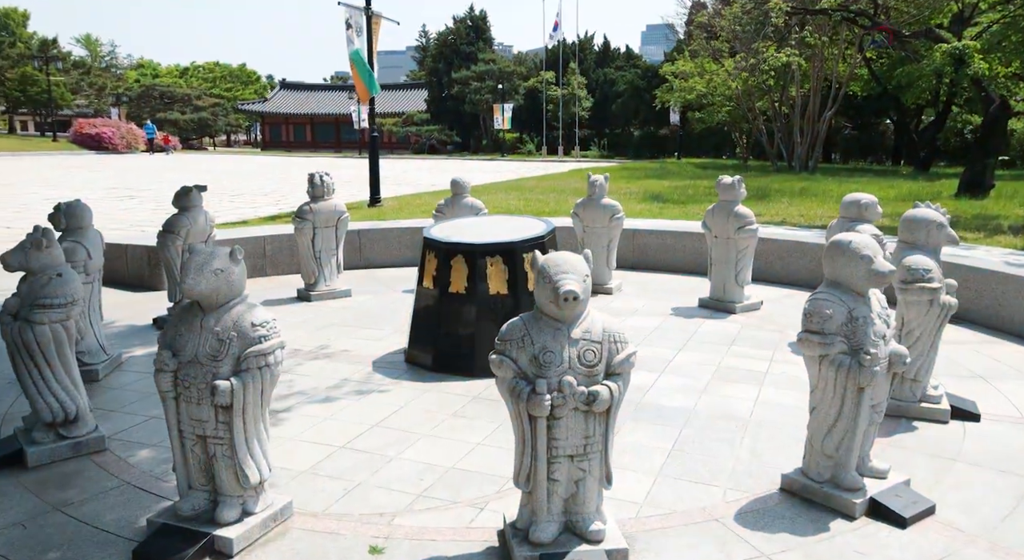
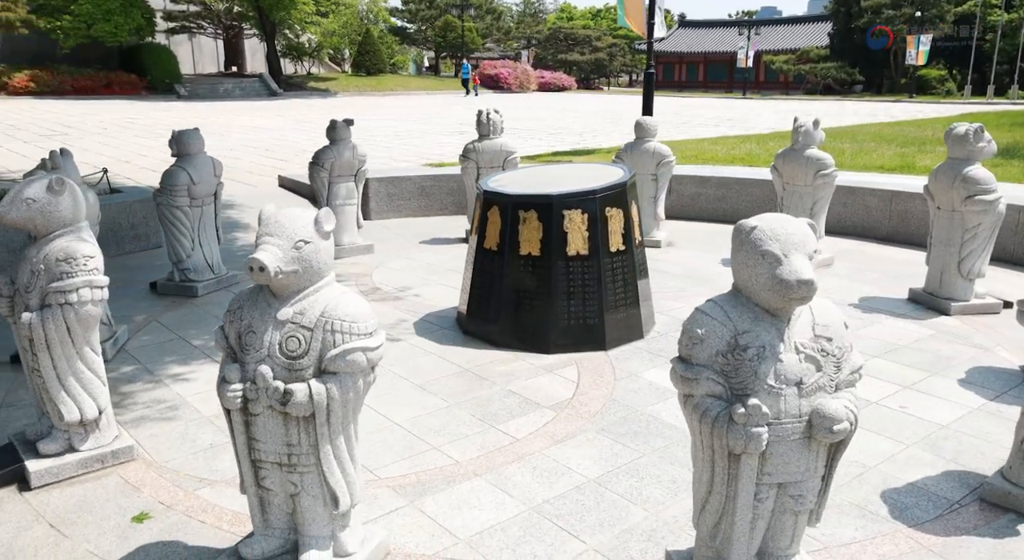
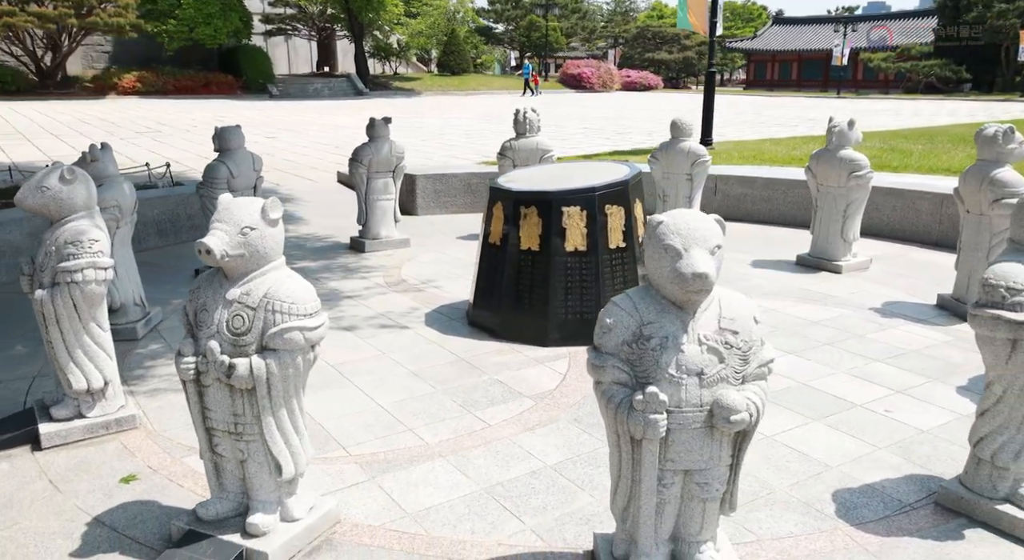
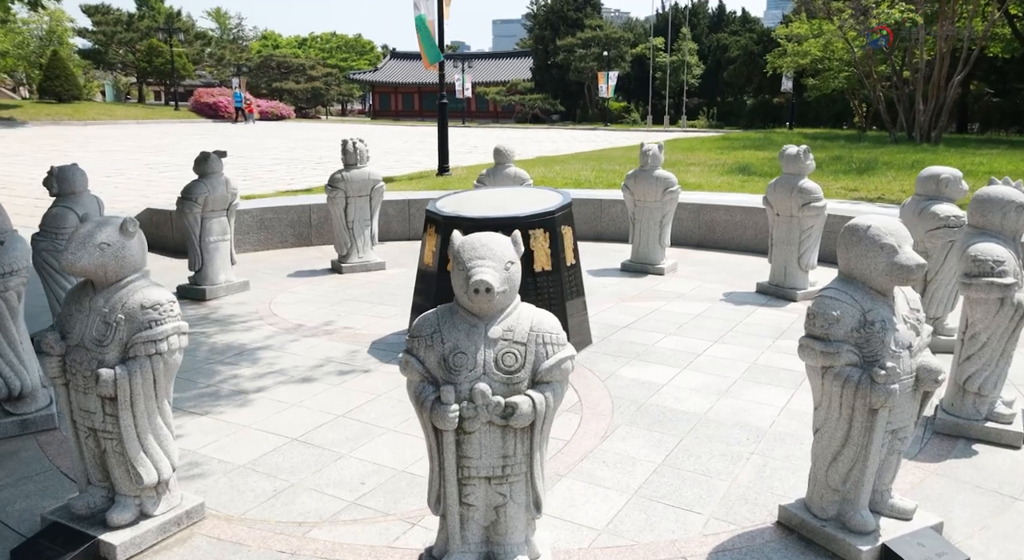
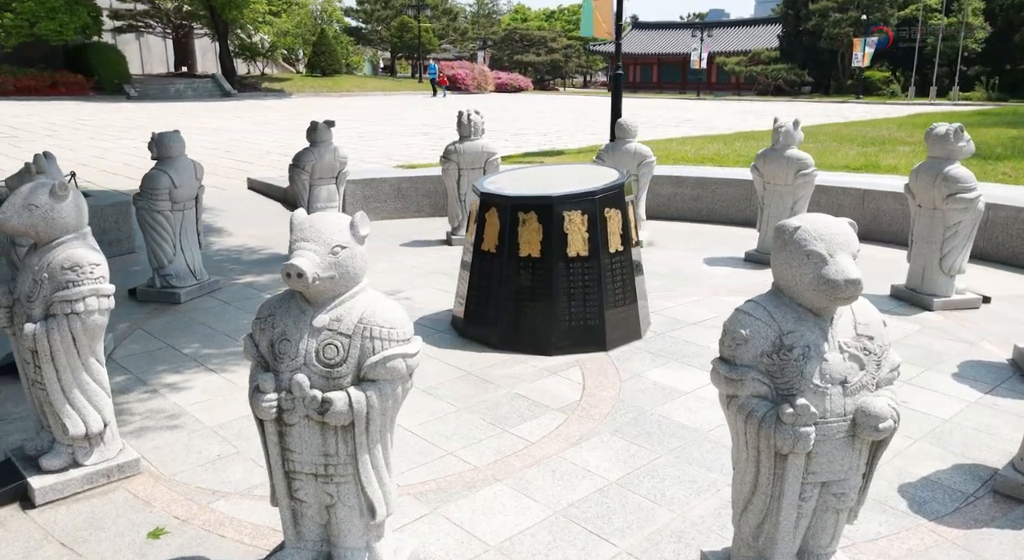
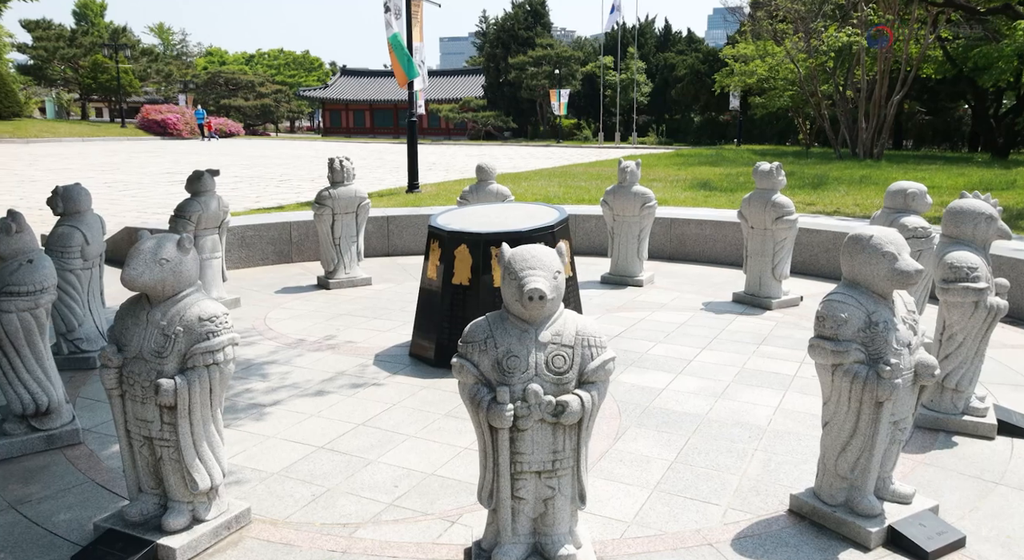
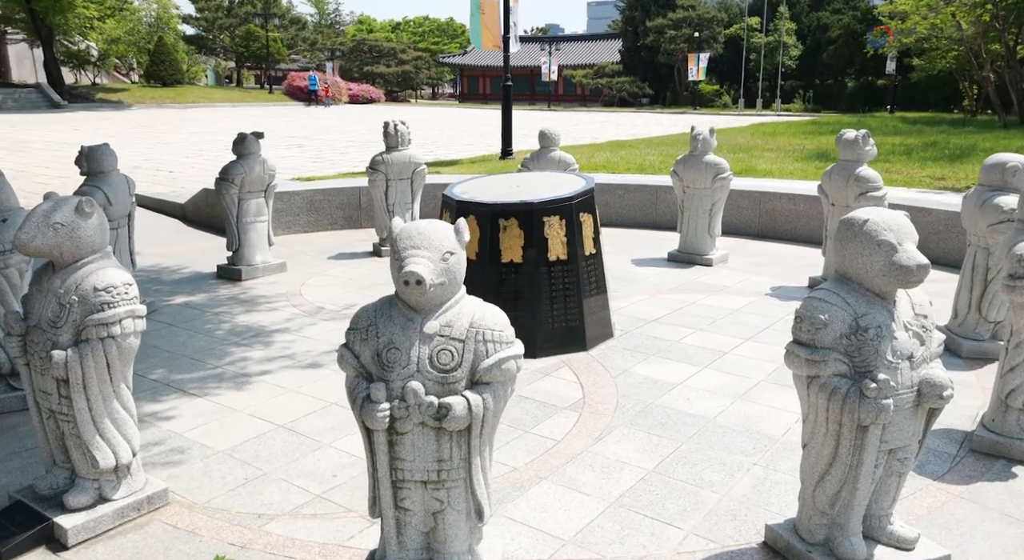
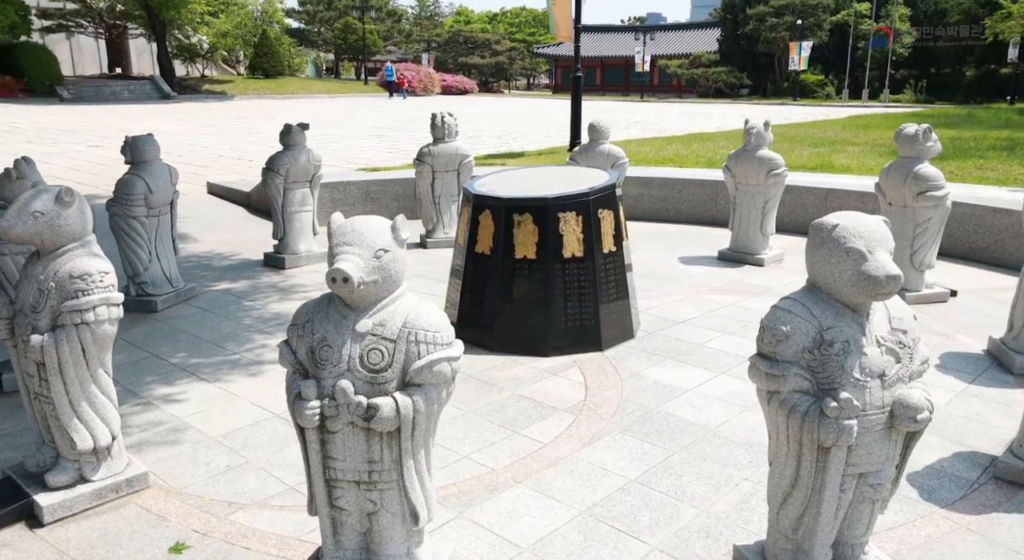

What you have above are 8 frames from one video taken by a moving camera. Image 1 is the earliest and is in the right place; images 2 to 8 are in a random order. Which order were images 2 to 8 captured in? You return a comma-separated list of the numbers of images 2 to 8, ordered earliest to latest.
6, 4, 7, 8, 5, 2, 3
